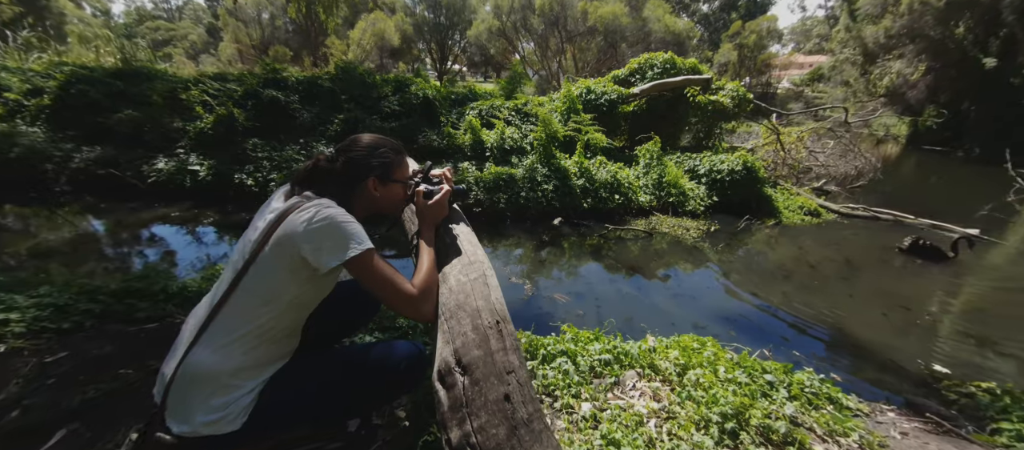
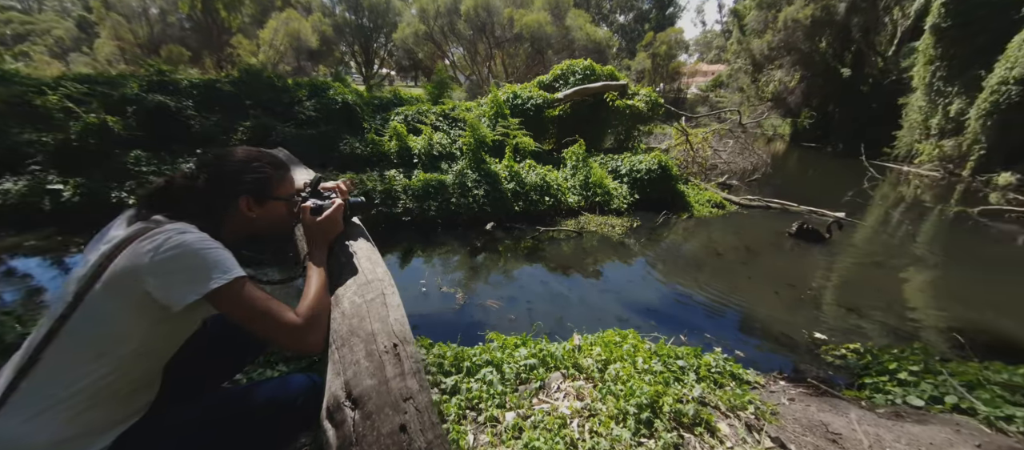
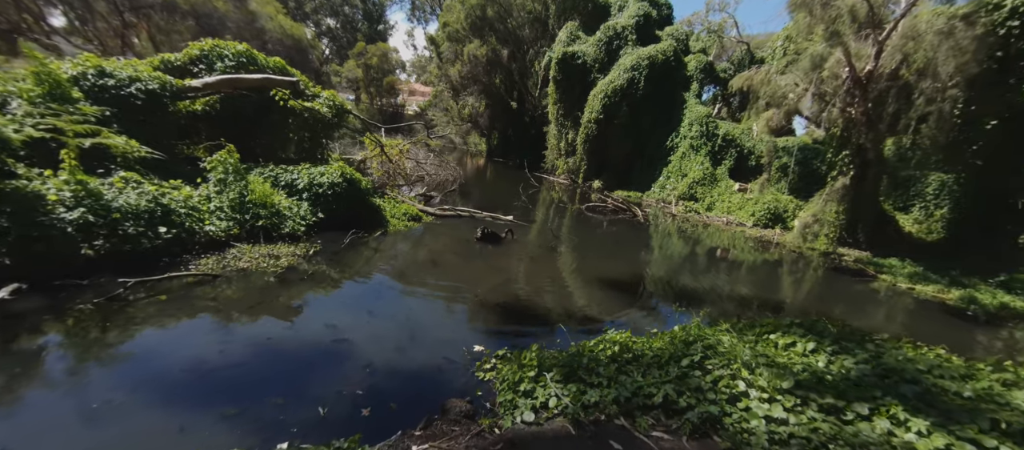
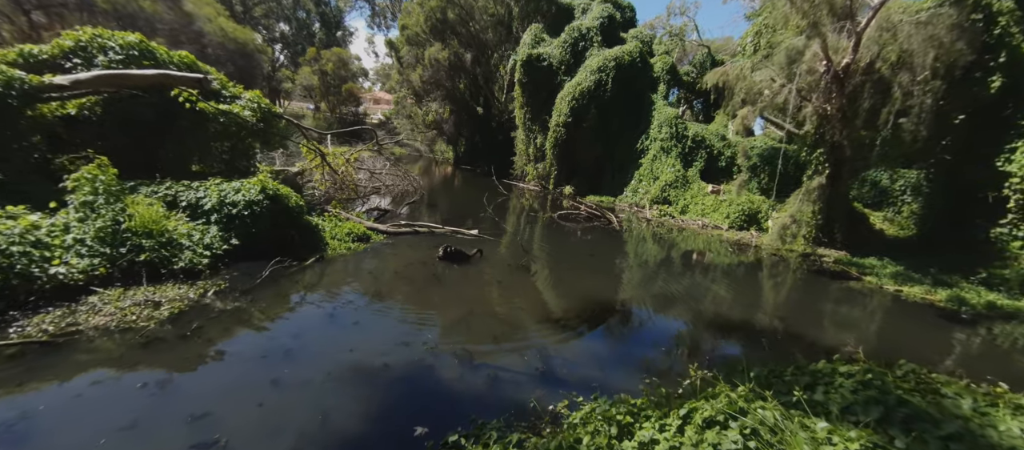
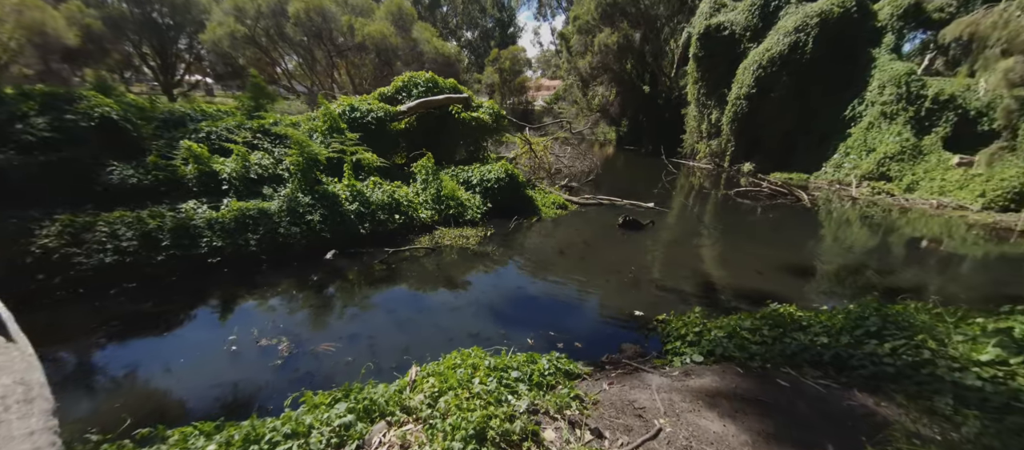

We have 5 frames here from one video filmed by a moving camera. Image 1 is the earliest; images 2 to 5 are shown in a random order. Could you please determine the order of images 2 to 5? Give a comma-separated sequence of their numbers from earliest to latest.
2, 5, 3, 4
